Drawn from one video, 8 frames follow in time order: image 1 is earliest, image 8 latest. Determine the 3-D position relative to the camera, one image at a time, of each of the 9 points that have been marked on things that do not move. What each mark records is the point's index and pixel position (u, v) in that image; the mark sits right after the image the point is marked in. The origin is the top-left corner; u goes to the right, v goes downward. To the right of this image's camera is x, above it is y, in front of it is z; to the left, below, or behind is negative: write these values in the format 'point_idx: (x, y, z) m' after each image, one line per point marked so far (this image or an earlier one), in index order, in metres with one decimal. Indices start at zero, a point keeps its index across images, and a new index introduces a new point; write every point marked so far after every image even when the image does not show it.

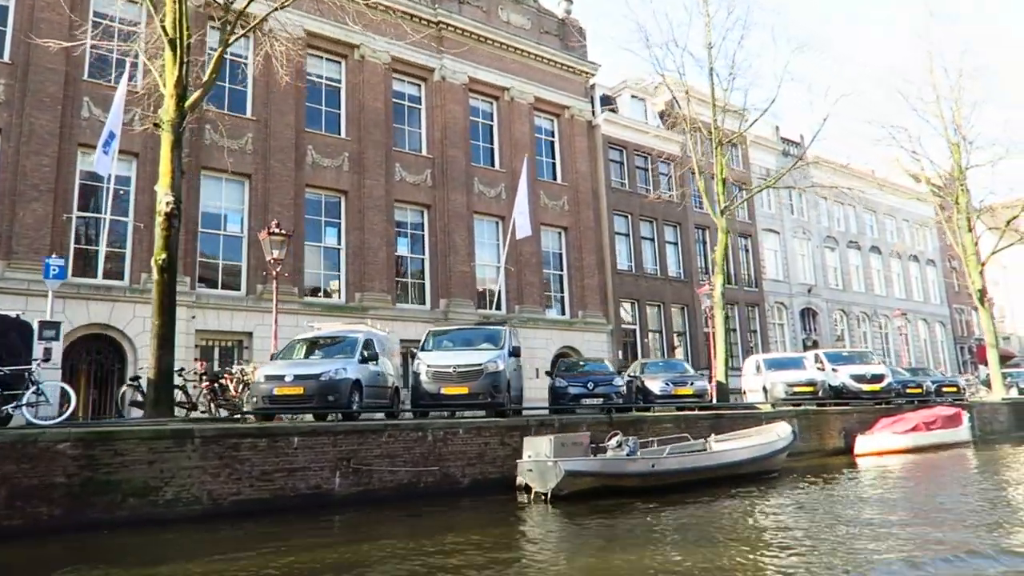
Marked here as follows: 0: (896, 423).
0: (+10.8, -3.9, +17.6) m
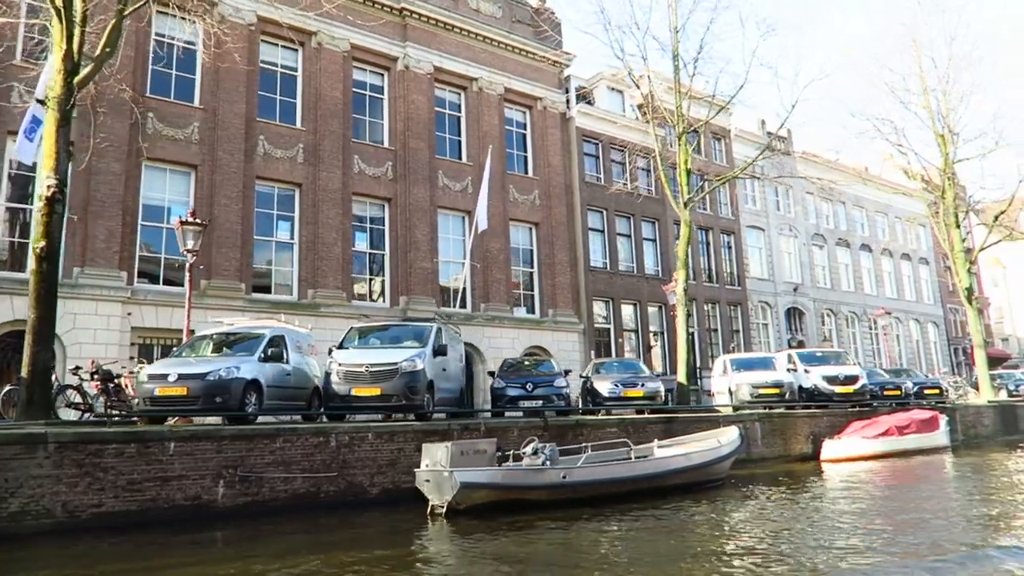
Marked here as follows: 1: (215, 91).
0: (+9.5, -3.8, +16.6) m
1: (-9.5, +6.3, +19.8) m
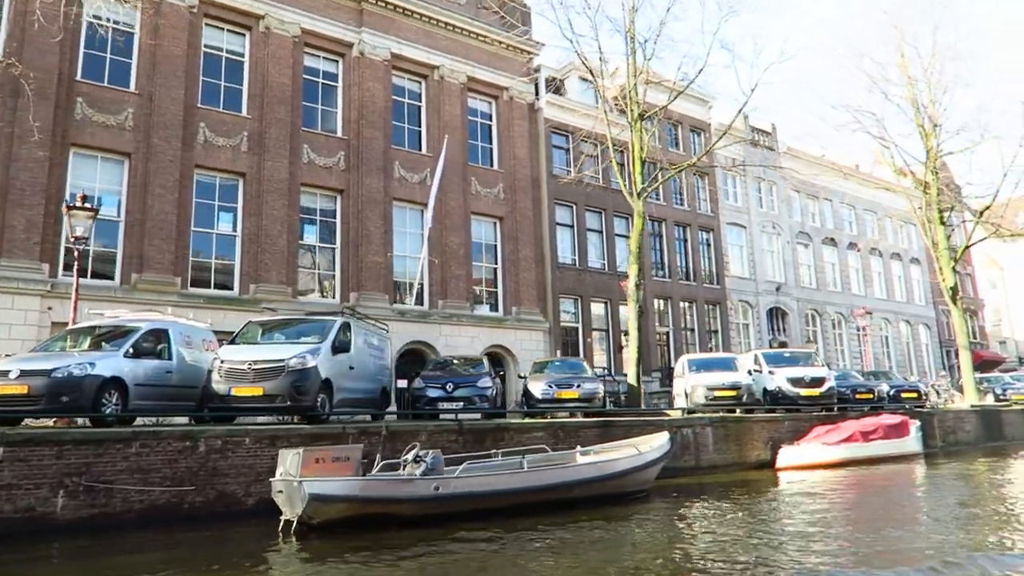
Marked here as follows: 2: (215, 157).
0: (+7.9, -3.6, +15.6) m
1: (-11.0, +6.5, +18.8) m
2: (-9.4, +4.1, +19.5) m
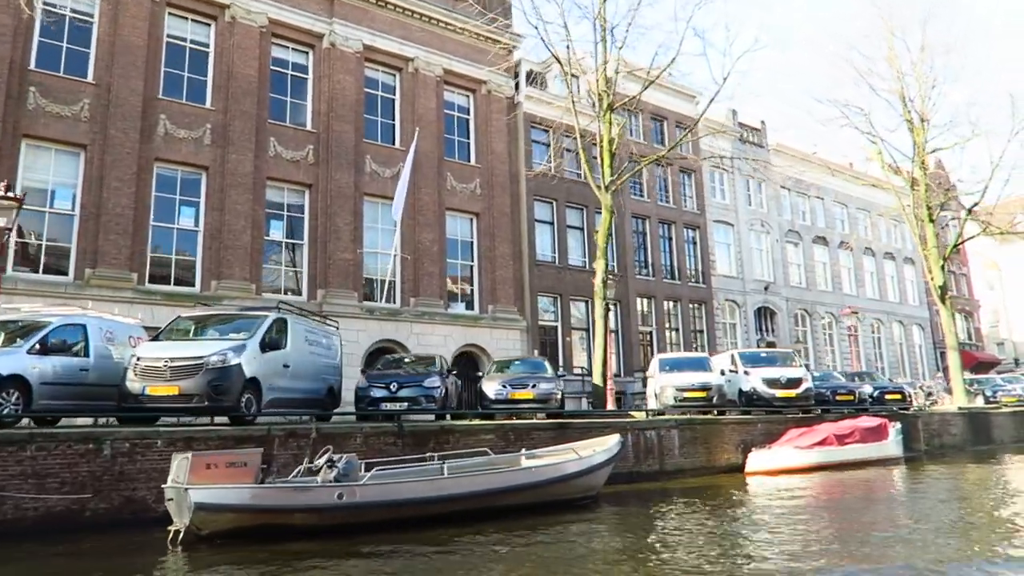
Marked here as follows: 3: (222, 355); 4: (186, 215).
0: (+7.0, -3.6, +14.9) m
1: (-11.9, +6.6, +18.3) m
2: (-10.3, +4.2, +18.9) m
3: (-4.3, -1.0, +9.3) m
4: (-10.0, +2.2, +19.1) m
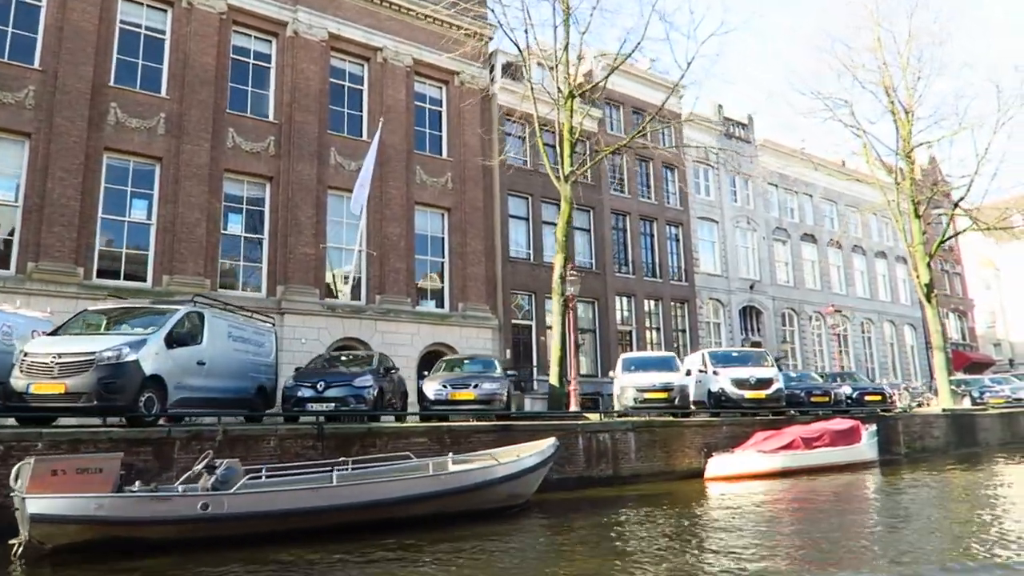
0: (+5.9, -3.5, +14.2) m
1: (-13.0, +6.8, +17.6) m
2: (-11.4, +4.4, +18.3) m
3: (-5.5, -0.9, +8.6) m
4: (-11.1, +2.4, +18.4) m
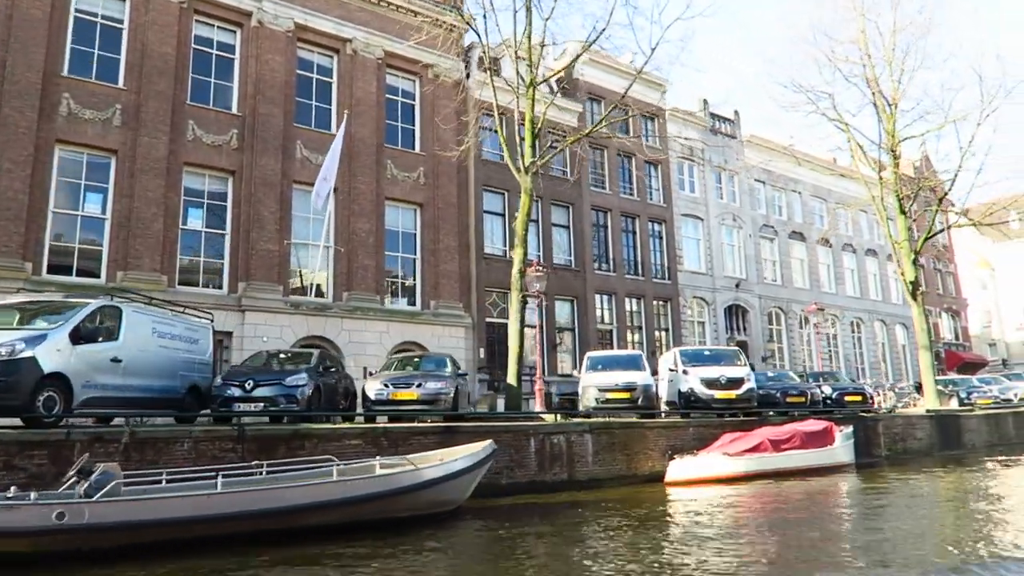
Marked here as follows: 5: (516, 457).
0: (+4.9, -3.4, +13.6) m
1: (-13.9, +6.8, +17.1) m
2: (-12.3, +4.5, +17.7) m
3: (-6.4, -0.7, +8.0) m
4: (-12.1, +2.5, +17.8) m
5: (+0.1, -3.1, +11.5) m
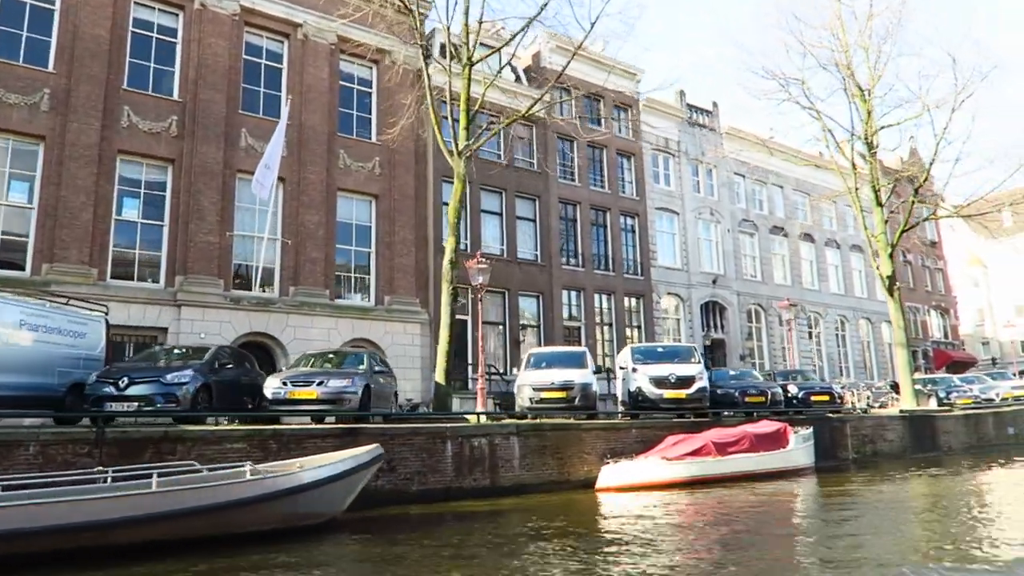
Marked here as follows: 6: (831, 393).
0: (+3.4, -3.2, +12.7) m
1: (-15.4, +7.0, +16.2) m
2: (-13.8, +4.7, +16.8) m
3: (-7.9, -0.6, +7.1) m
4: (-13.6, +2.7, +16.9) m
5: (-1.4, -3.0, +10.6) m
6: (+9.5, -3.1, +18.3) m
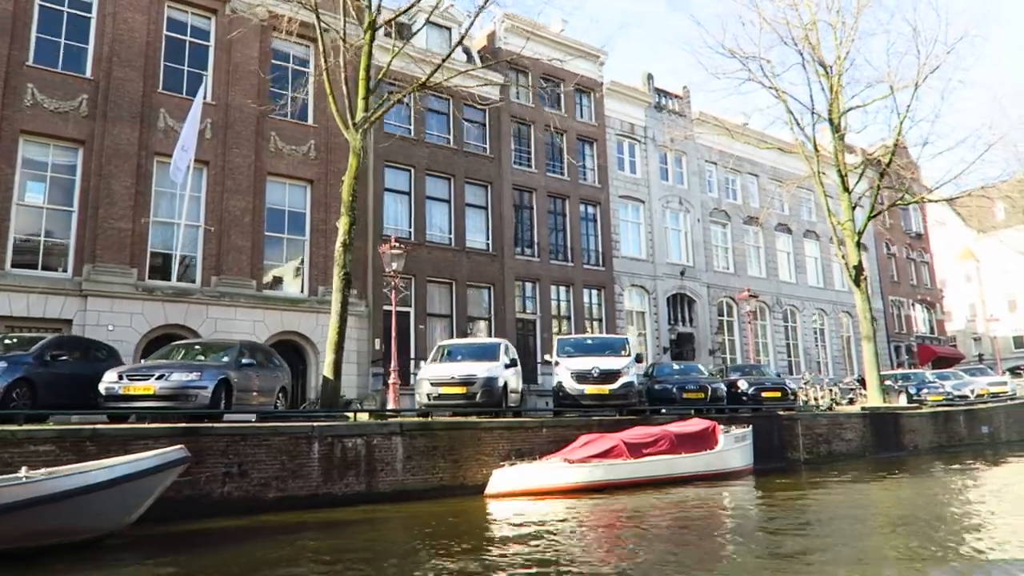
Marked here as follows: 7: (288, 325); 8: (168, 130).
0: (+1.5, -2.9, +11.5) m
1: (-17.4, +7.3, +15.1) m
2: (-15.7, +4.9, +15.7) m
3: (-9.9, -0.3, +6.0) m
4: (-15.5, +3.0, +15.8) m
5: (-3.4, -2.7, +9.5) m
6: (+7.6, -2.8, +17.1) m
7: (-7.0, -1.1, +19.3) m
8: (-10.3, +4.8, +18.7) m
